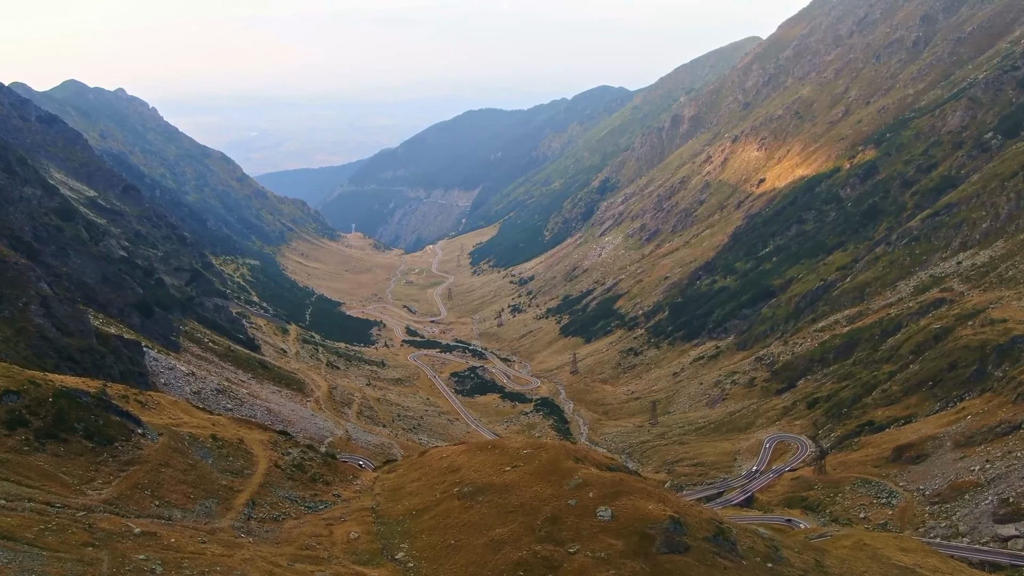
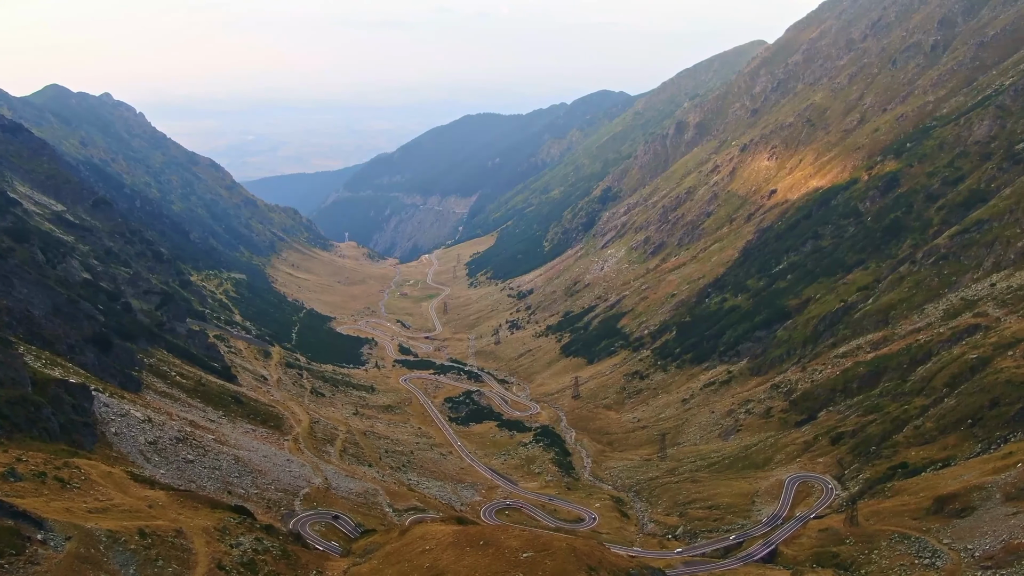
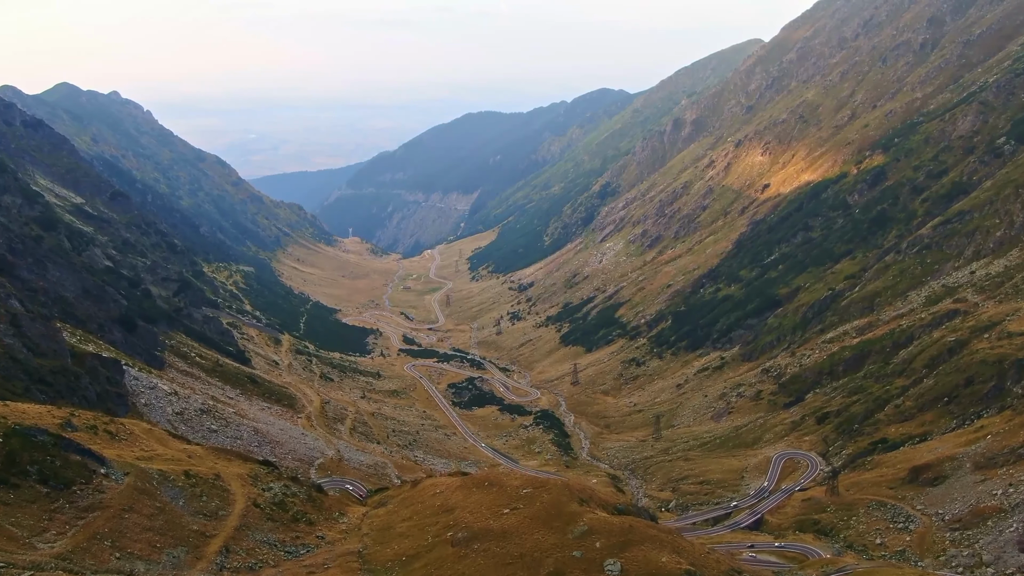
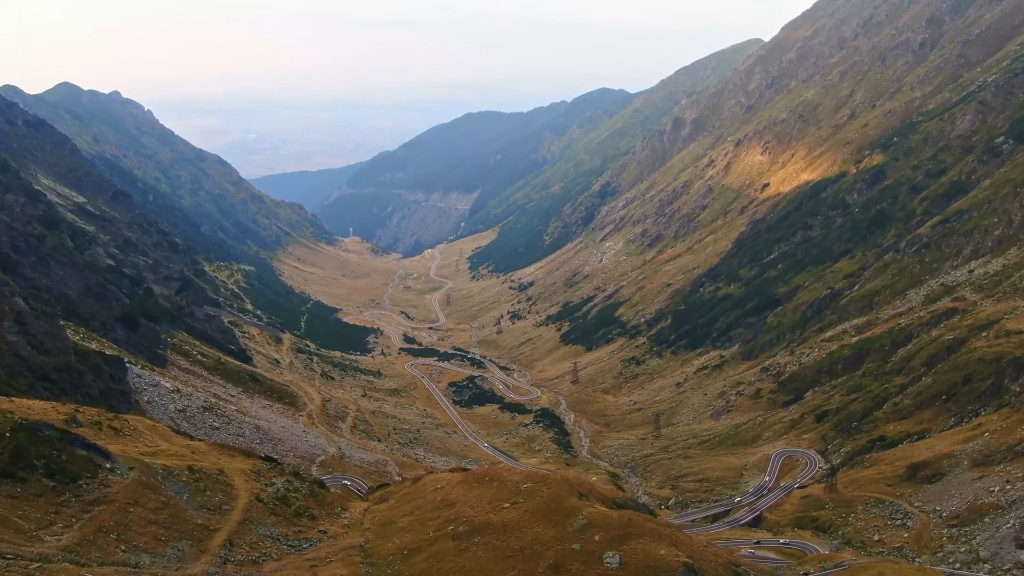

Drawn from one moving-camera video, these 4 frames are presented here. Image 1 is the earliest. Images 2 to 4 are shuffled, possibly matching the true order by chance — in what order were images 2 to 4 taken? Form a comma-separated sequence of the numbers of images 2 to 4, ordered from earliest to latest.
4, 3, 2
